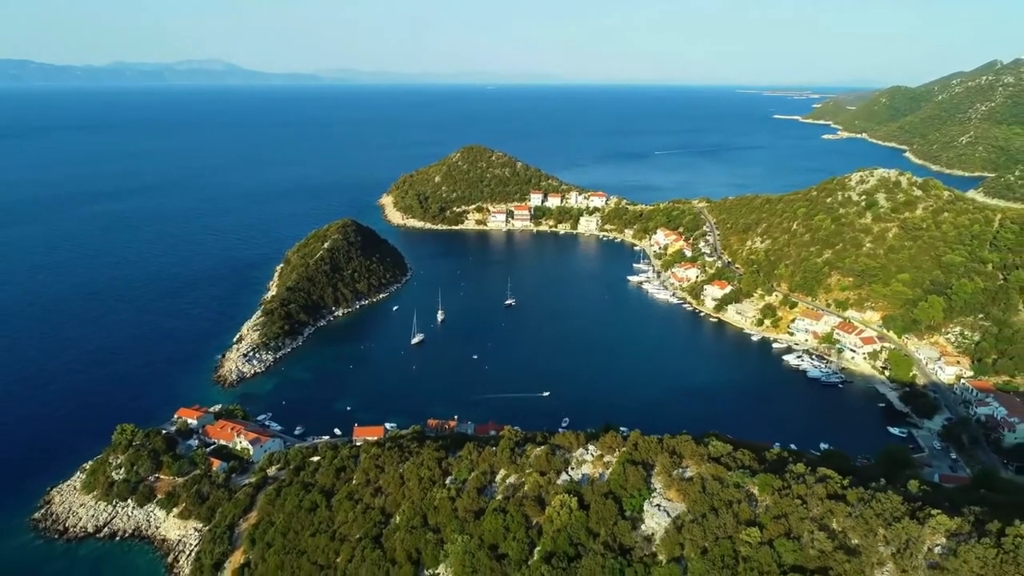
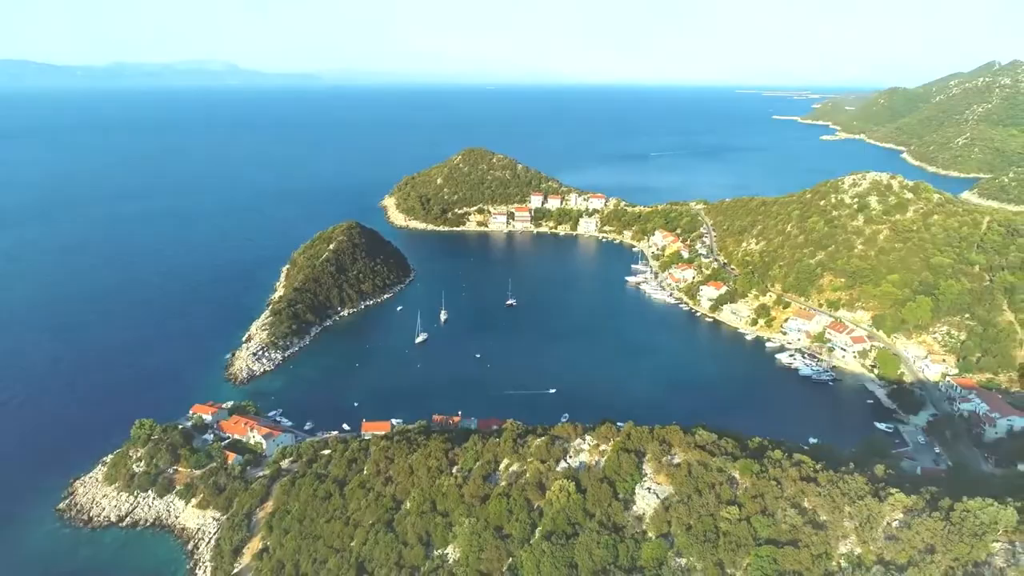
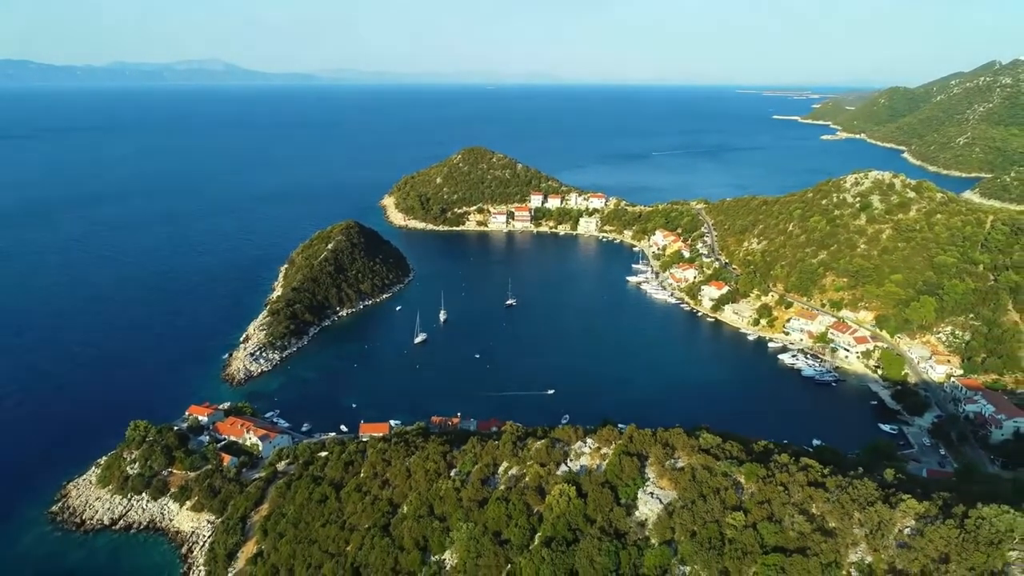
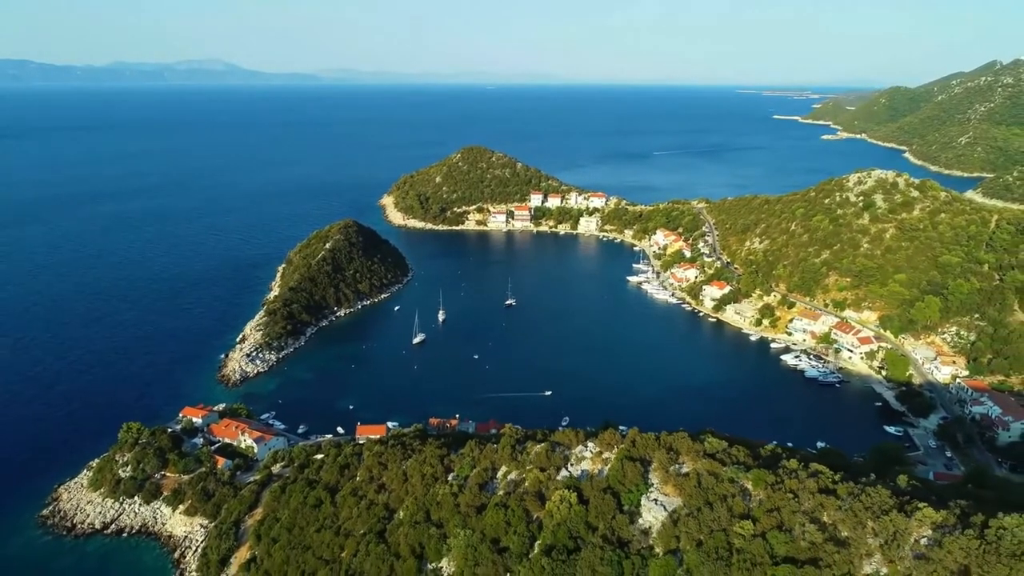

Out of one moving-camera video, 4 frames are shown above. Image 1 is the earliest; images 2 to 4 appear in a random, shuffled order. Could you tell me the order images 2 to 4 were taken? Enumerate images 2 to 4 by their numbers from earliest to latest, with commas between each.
4, 3, 2
